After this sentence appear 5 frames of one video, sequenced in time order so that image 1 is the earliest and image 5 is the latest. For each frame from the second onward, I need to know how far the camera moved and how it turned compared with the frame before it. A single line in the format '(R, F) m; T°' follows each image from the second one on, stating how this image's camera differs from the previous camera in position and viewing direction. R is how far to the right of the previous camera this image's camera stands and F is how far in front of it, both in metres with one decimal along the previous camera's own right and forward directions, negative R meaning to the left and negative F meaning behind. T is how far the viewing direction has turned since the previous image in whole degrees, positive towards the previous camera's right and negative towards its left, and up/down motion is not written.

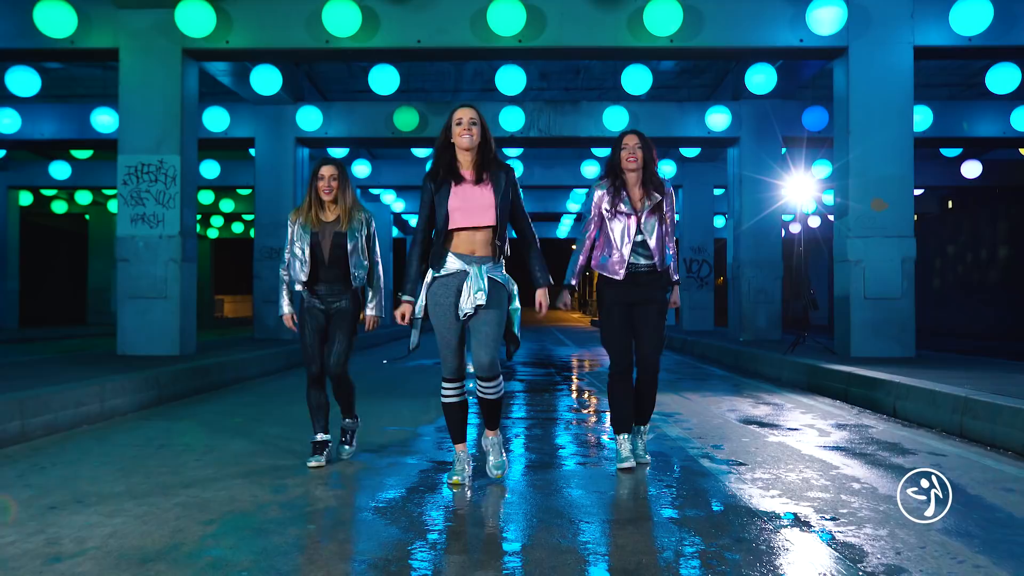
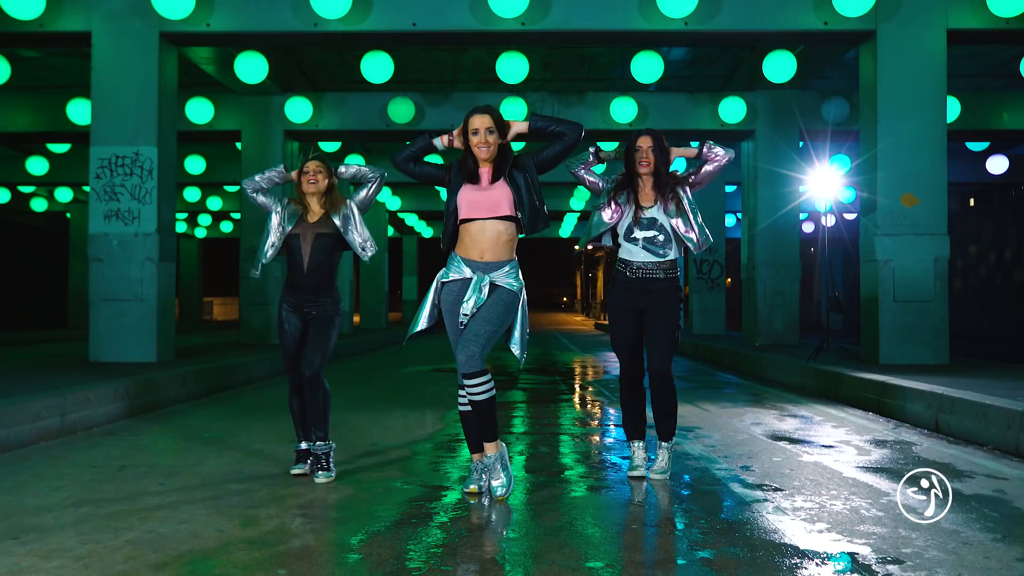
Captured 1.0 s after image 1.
(0.0, +0.8) m; 0°
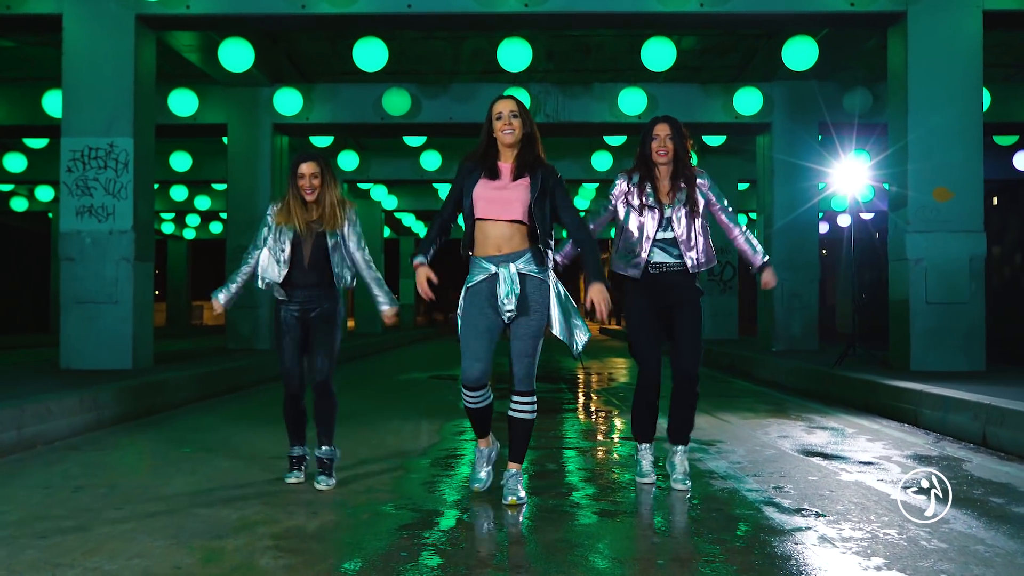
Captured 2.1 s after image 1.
(0.0, +0.8) m; 0°
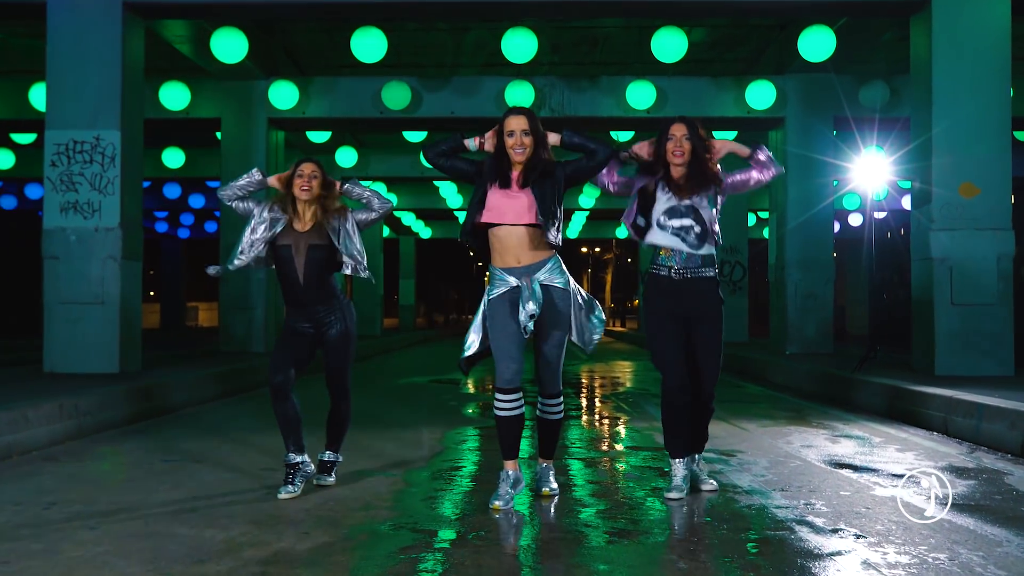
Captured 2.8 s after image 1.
(-0.1, +0.5) m; 0°
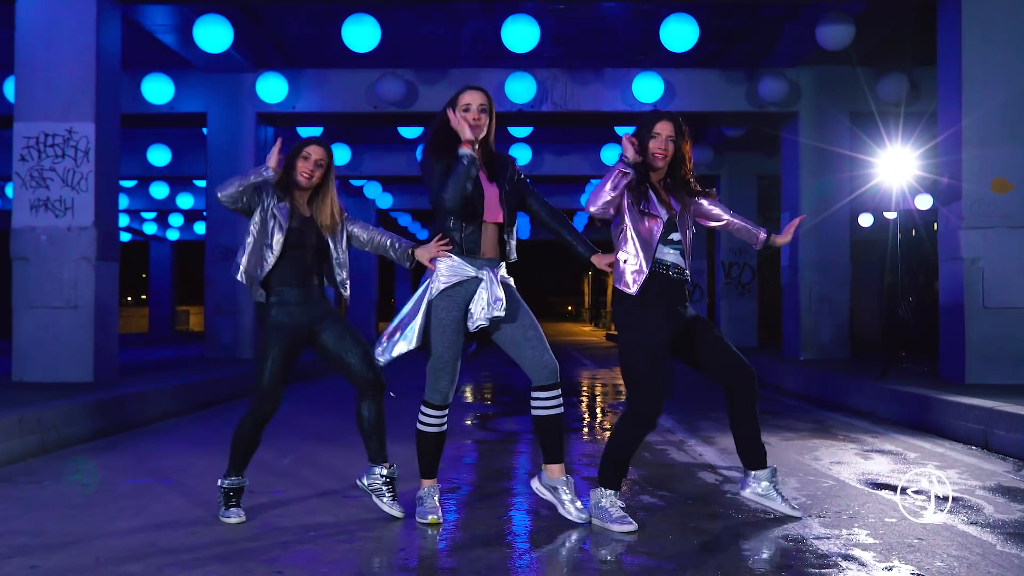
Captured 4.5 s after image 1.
(-0.1, +0.6) m; 0°
